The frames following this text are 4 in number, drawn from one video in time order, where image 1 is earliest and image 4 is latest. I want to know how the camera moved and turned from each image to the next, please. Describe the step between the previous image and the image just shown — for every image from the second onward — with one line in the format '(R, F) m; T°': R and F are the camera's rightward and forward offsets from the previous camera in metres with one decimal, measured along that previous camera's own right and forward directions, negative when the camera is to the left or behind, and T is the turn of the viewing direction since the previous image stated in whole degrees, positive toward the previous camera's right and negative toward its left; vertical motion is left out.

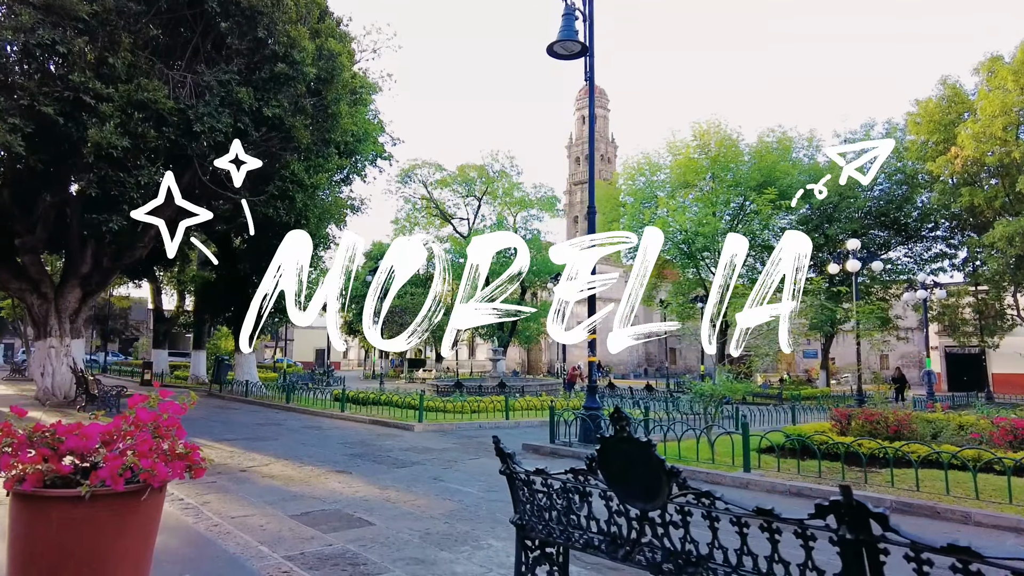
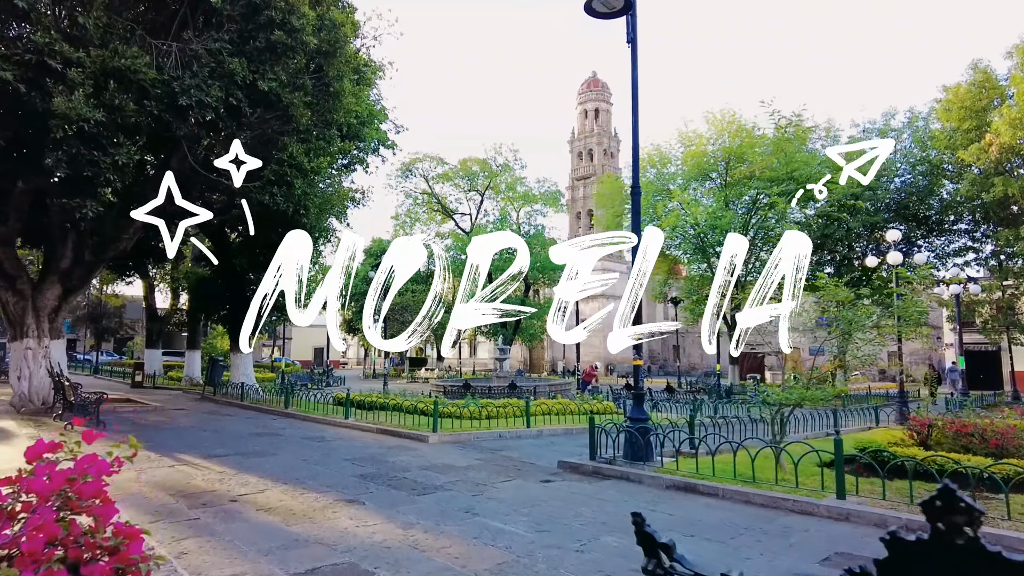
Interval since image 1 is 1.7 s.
(-0.5, +1.3) m; 0°
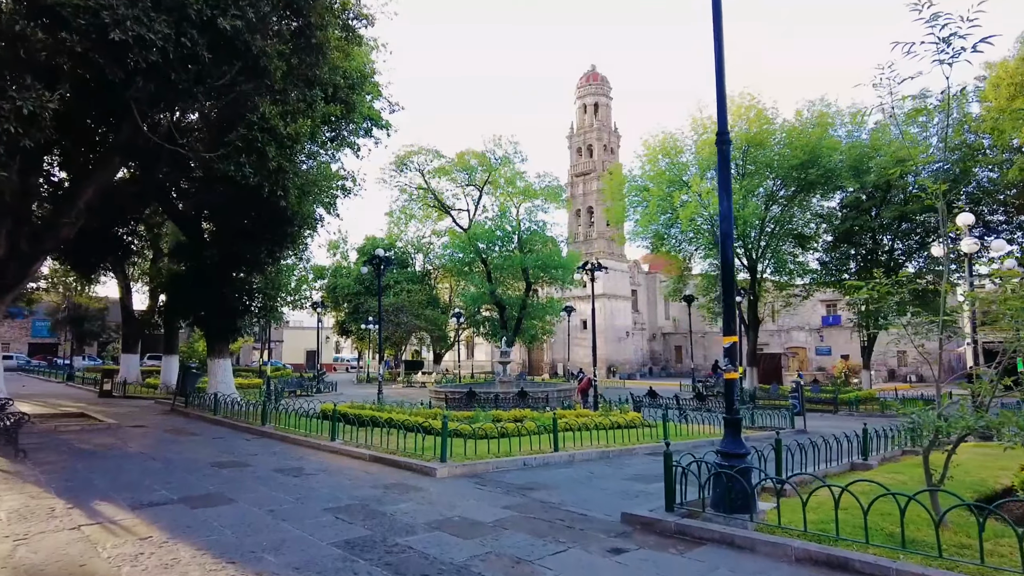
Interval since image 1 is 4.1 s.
(-0.5, +2.4) m; +1°
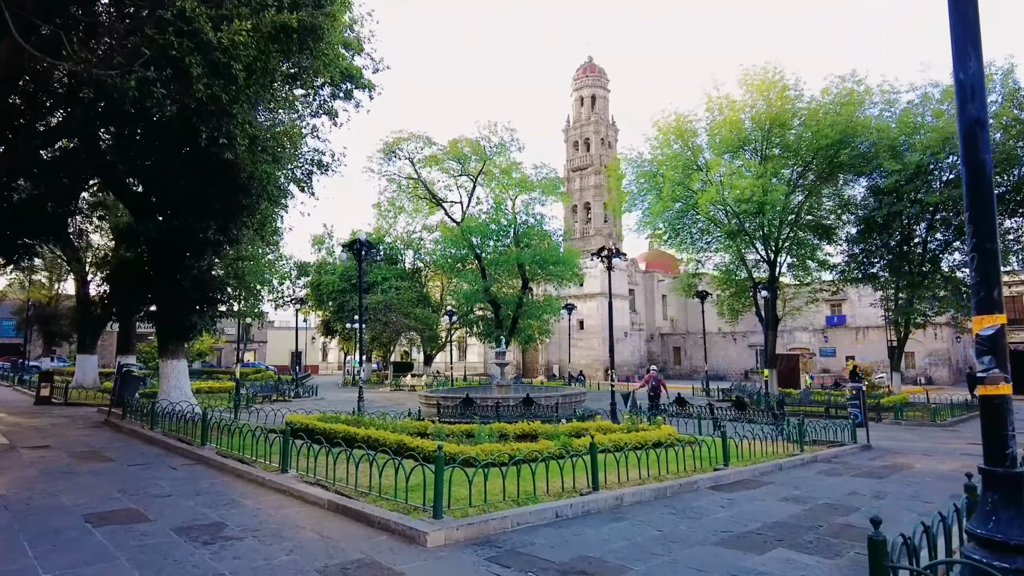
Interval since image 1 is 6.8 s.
(-0.4, +3.1) m; +1°
